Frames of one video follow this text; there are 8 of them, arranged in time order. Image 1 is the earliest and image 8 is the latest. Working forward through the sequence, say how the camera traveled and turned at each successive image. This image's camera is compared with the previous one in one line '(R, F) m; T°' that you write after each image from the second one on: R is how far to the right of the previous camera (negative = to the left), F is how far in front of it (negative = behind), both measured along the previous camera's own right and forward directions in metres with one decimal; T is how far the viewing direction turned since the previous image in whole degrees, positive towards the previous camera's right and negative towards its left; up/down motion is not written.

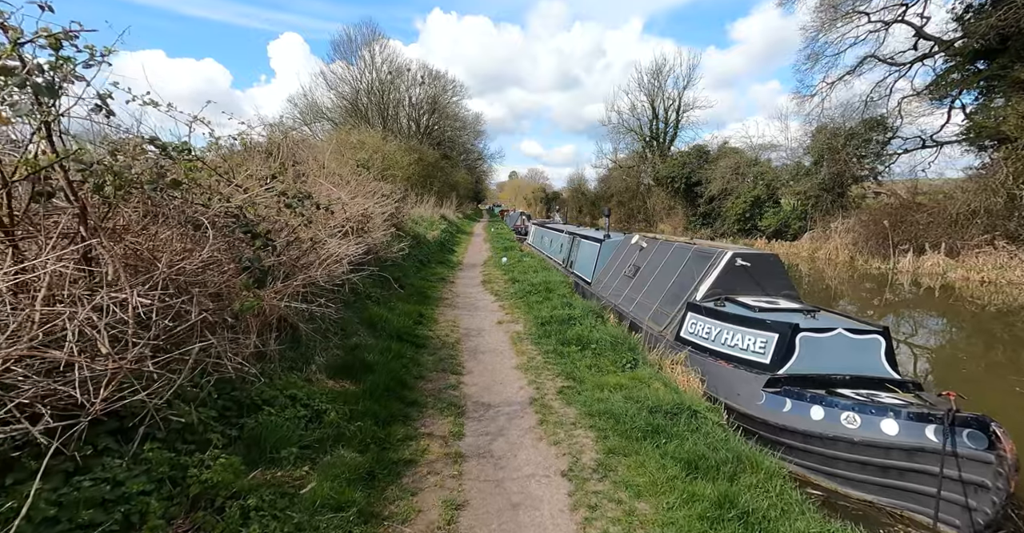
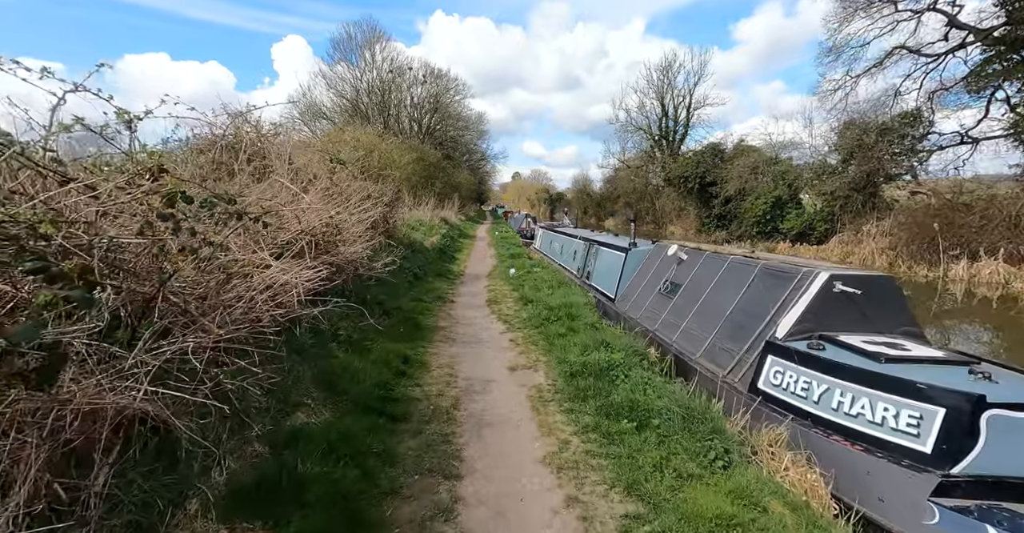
(-0.1, +1.7) m; 0°
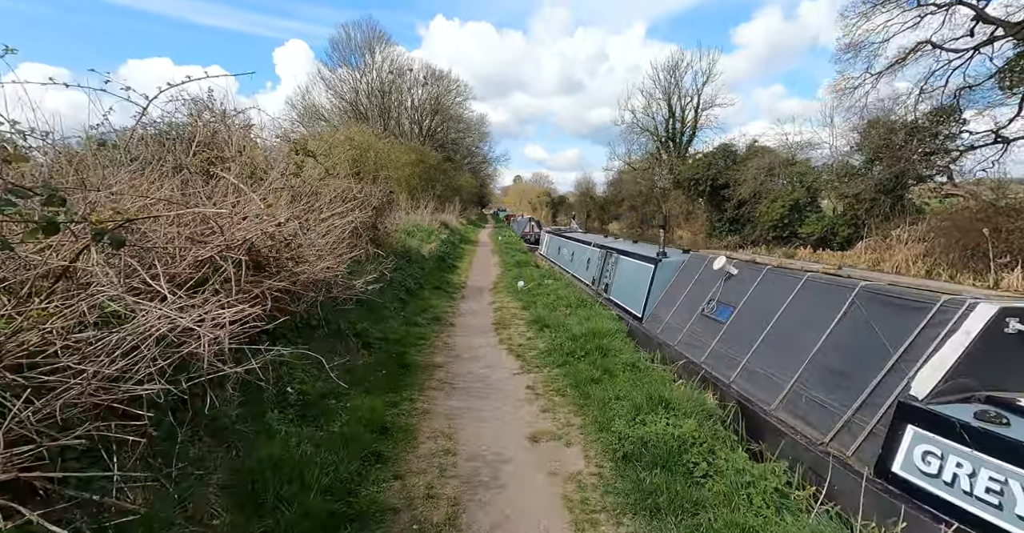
(-0.1, +1.4) m; 0°
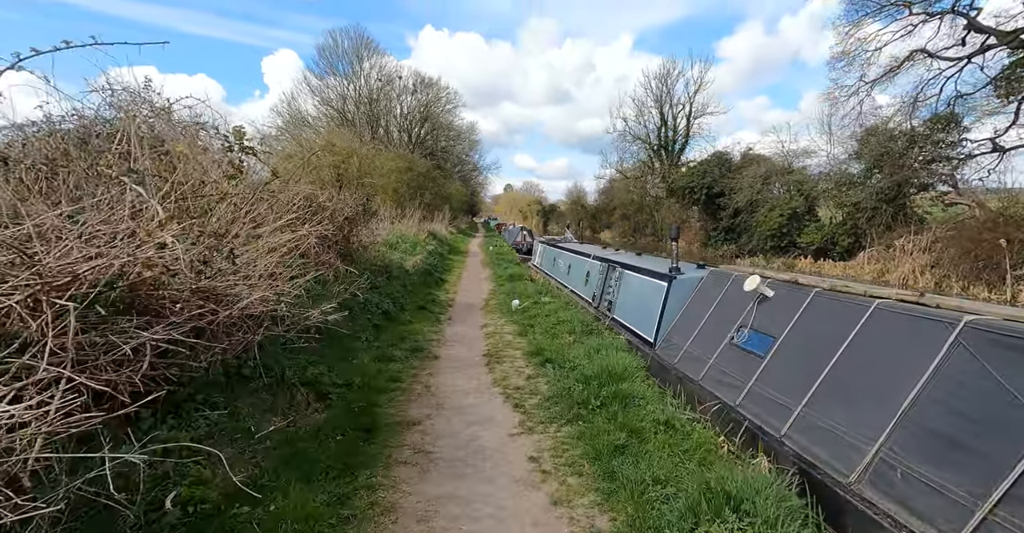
(0.0, +1.1) m; +1°
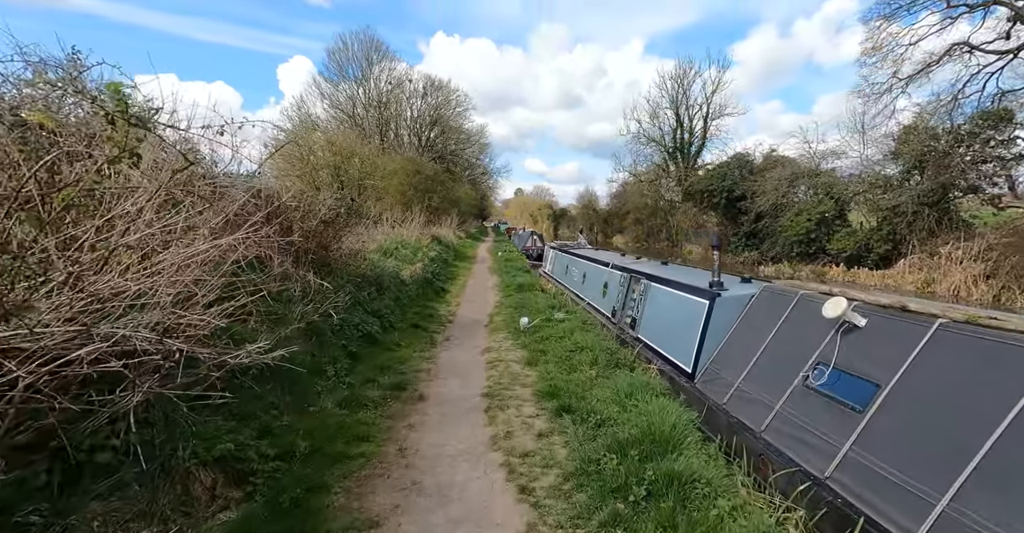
(0.0, +1.3) m; -1°
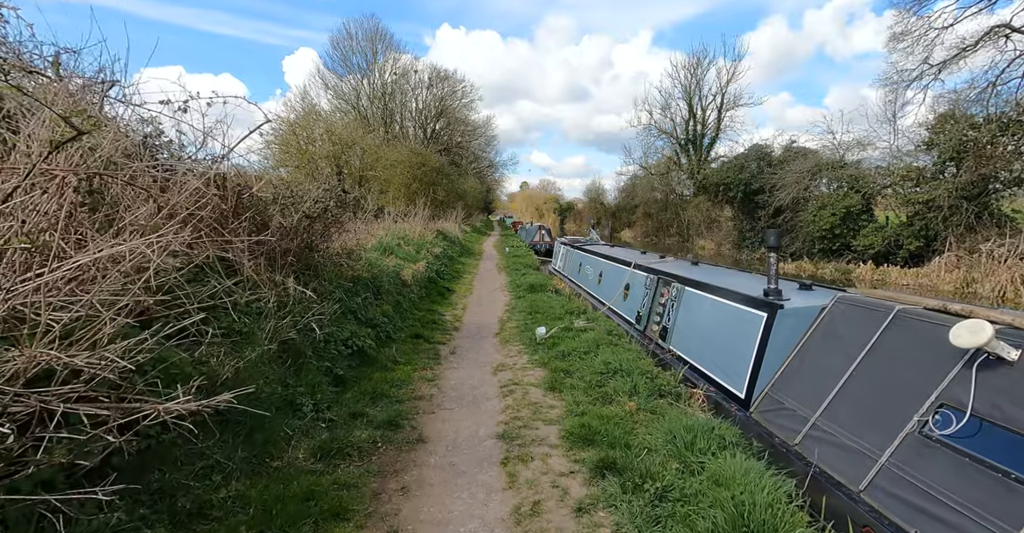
(-0.1, +1.0) m; -1°
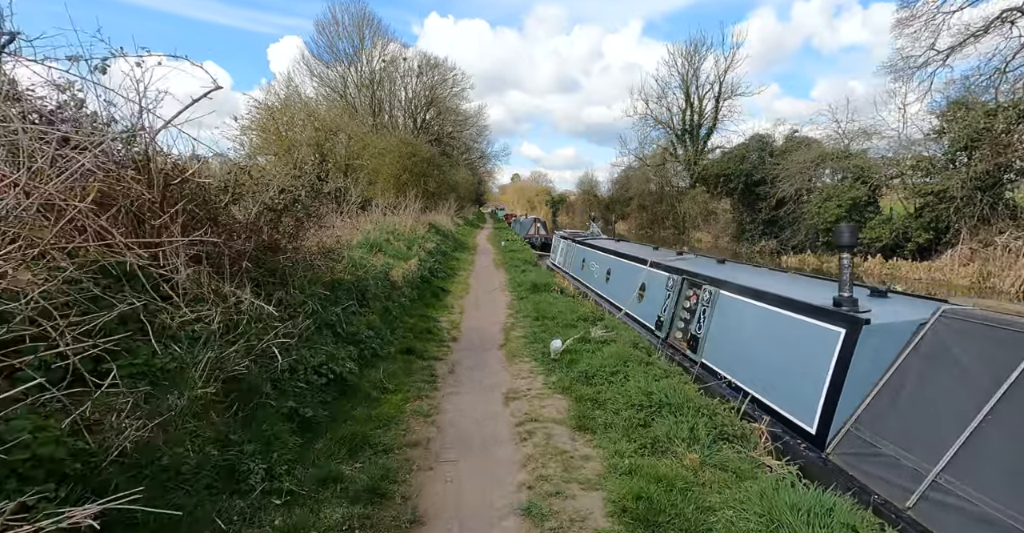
(-0.2, +1.1) m; +1°
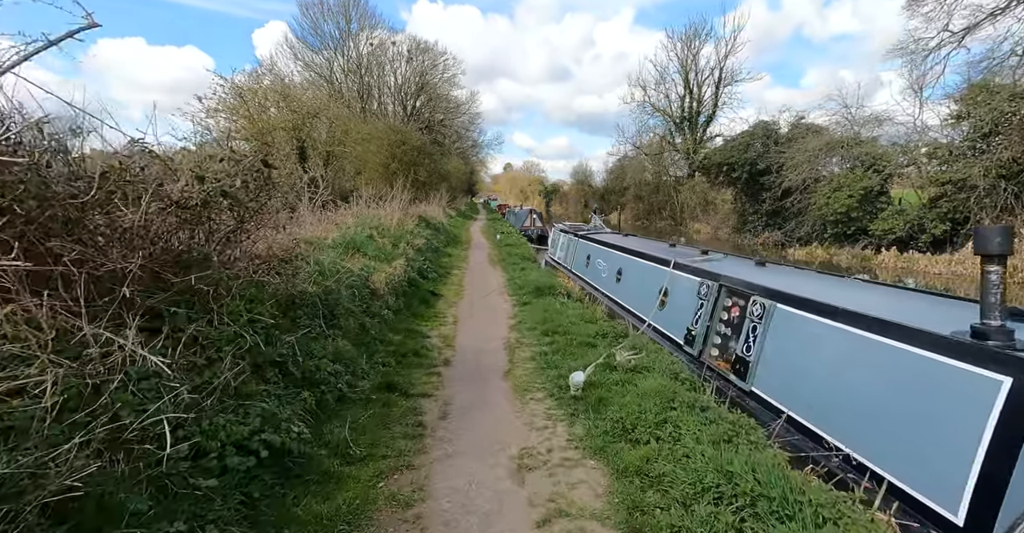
(-0.1, +1.3) m; +1°
